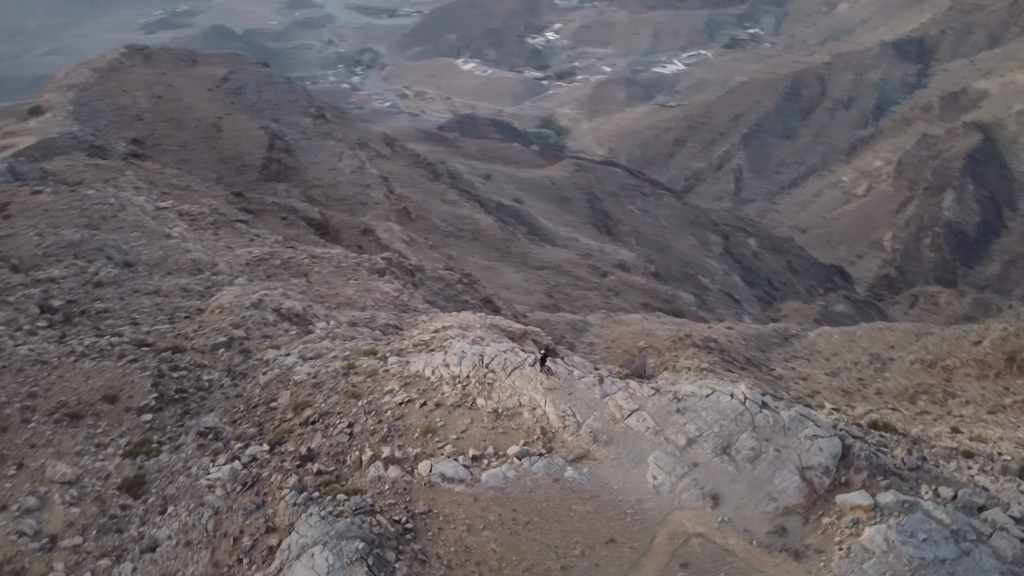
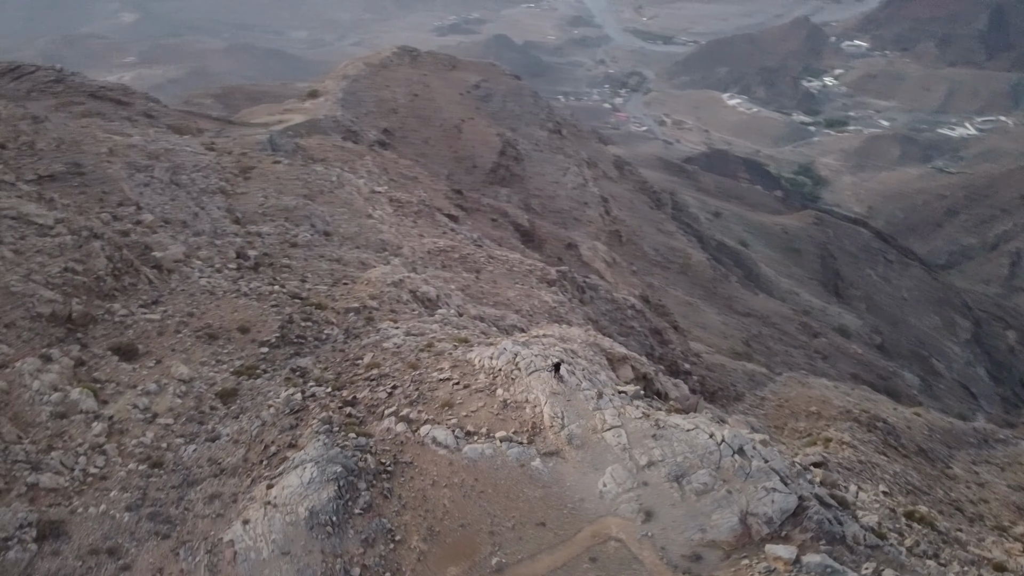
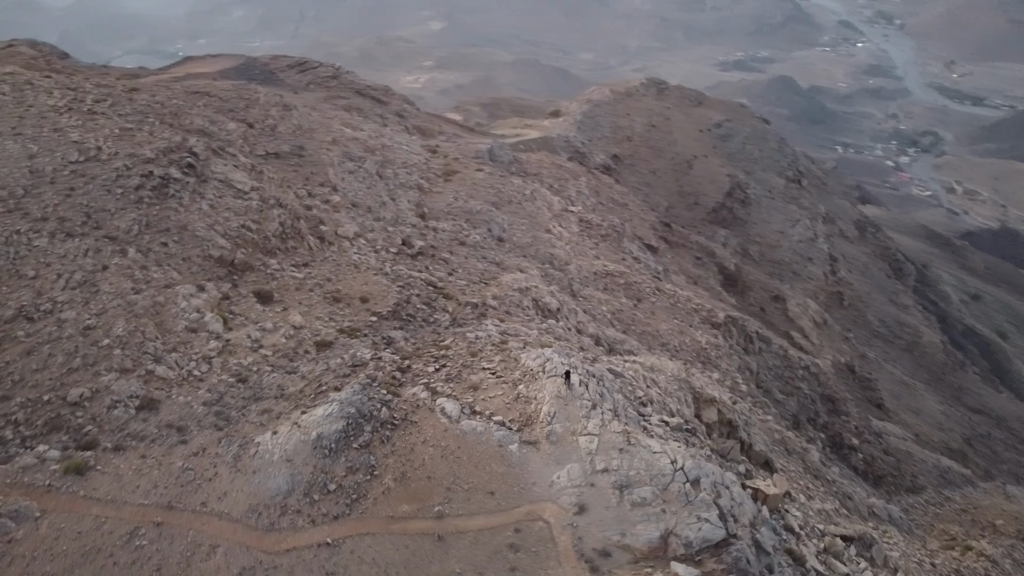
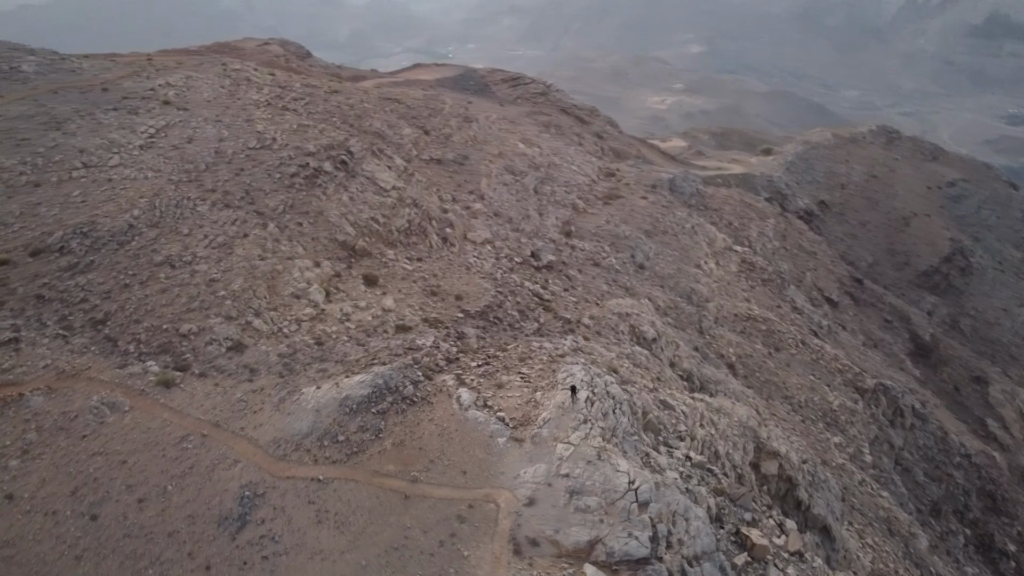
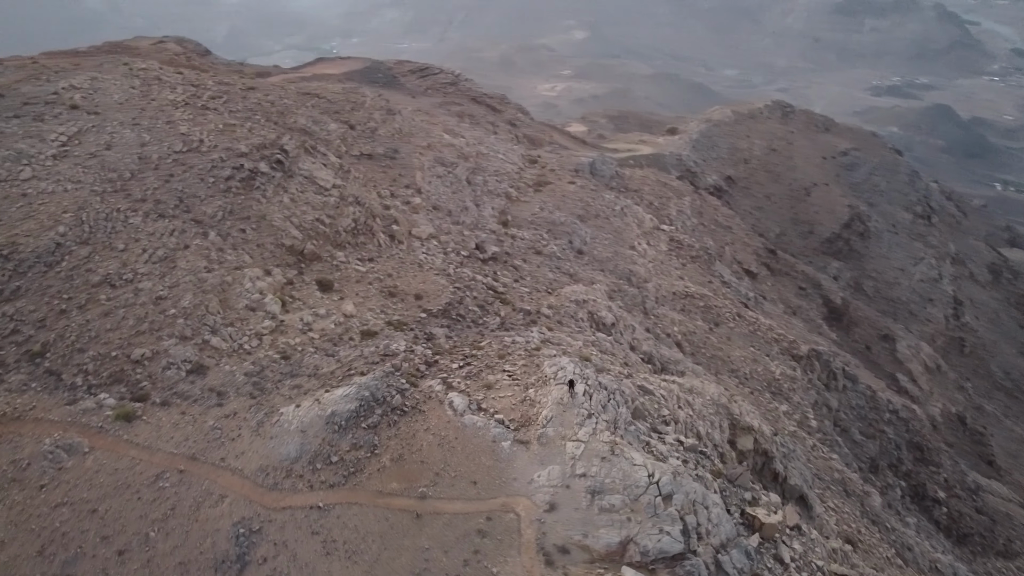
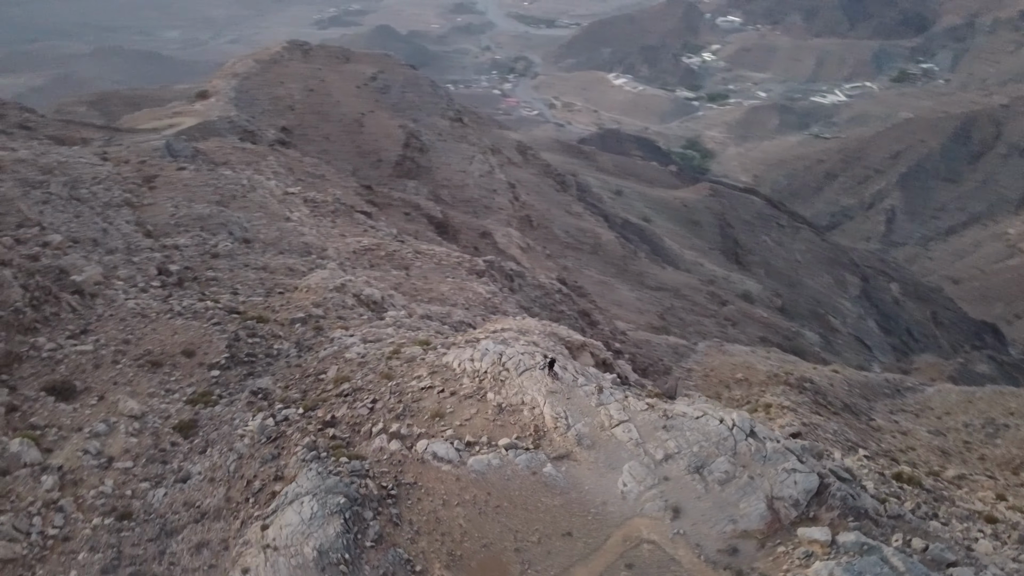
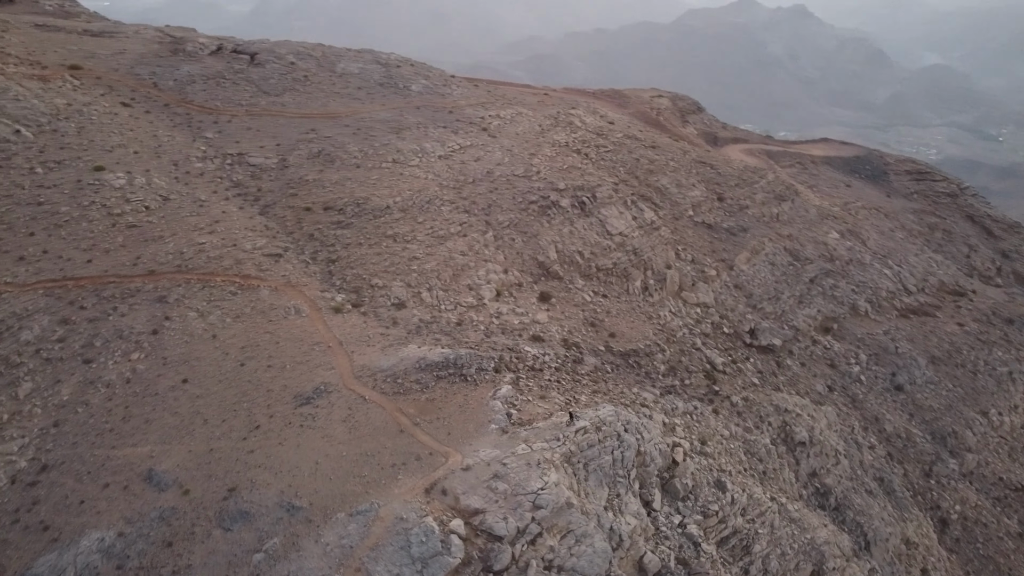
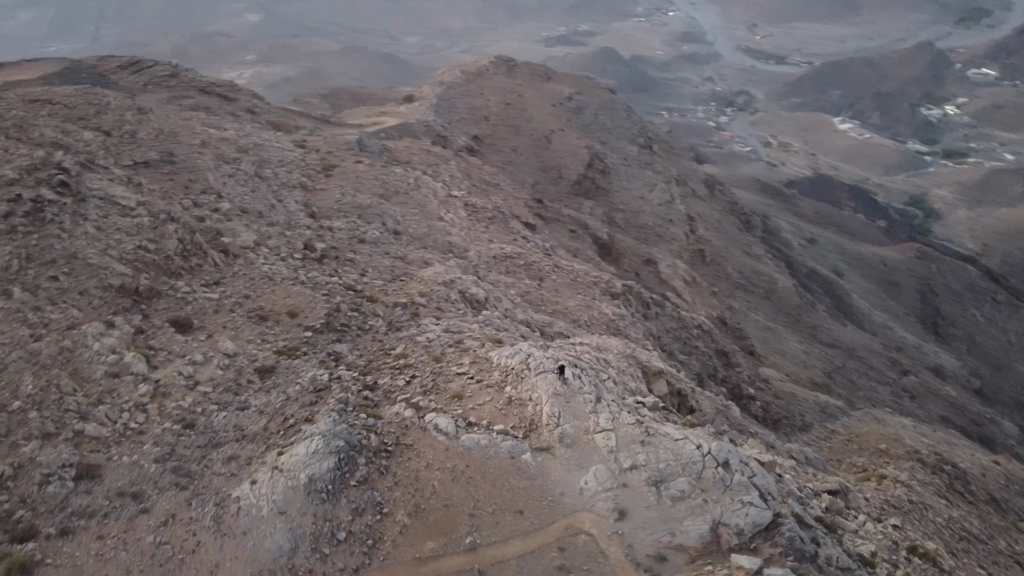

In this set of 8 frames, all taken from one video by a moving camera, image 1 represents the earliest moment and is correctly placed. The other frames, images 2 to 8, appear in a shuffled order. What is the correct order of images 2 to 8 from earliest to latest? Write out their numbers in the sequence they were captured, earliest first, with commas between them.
6, 2, 8, 3, 5, 4, 7
